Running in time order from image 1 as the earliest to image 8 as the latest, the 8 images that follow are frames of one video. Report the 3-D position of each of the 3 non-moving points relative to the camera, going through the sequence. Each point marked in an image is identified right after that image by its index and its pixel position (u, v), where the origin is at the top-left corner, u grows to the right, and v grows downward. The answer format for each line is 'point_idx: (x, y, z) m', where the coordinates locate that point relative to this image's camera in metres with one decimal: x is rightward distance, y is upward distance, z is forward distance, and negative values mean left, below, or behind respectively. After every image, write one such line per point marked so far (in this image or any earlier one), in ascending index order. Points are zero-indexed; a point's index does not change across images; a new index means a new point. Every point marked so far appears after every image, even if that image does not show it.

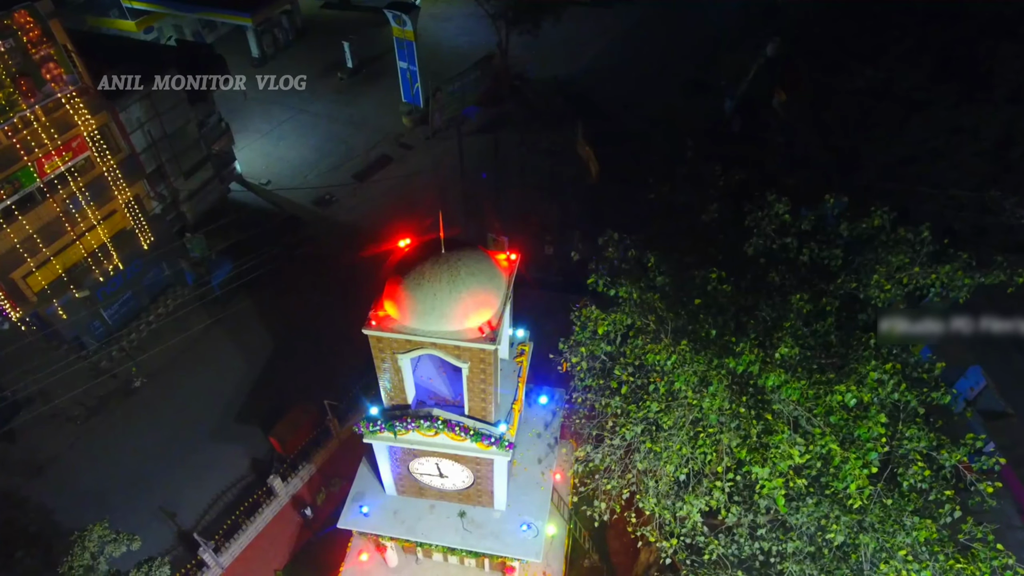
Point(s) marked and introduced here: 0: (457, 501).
0: (-1.1, -4.2, +12.6) m
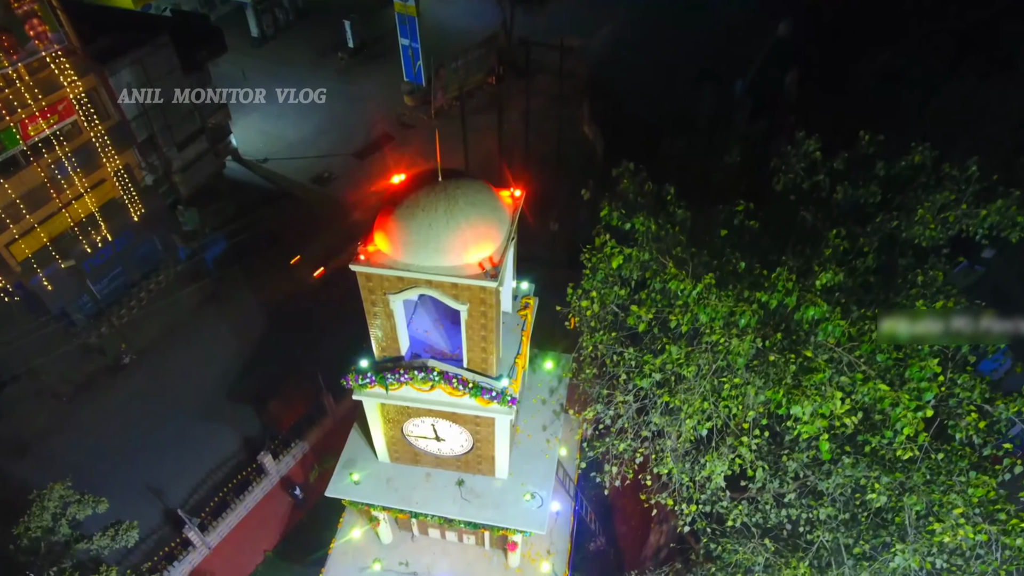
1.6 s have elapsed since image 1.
0: (-1.0, -3.3, +11.7) m
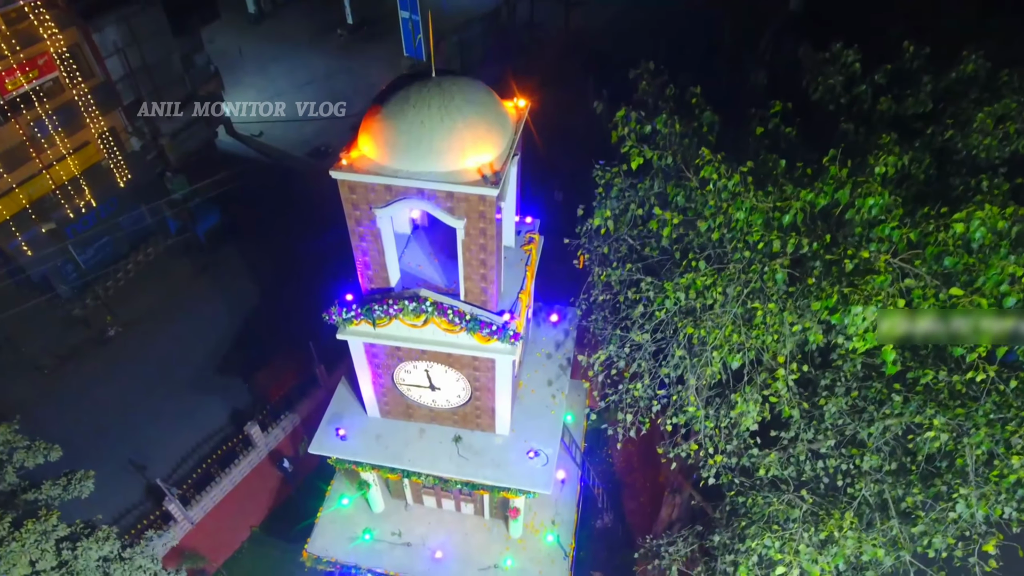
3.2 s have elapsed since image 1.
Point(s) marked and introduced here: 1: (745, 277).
0: (-1.0, -2.3, +10.6) m
1: (+2.8, +0.1, +7.6) m
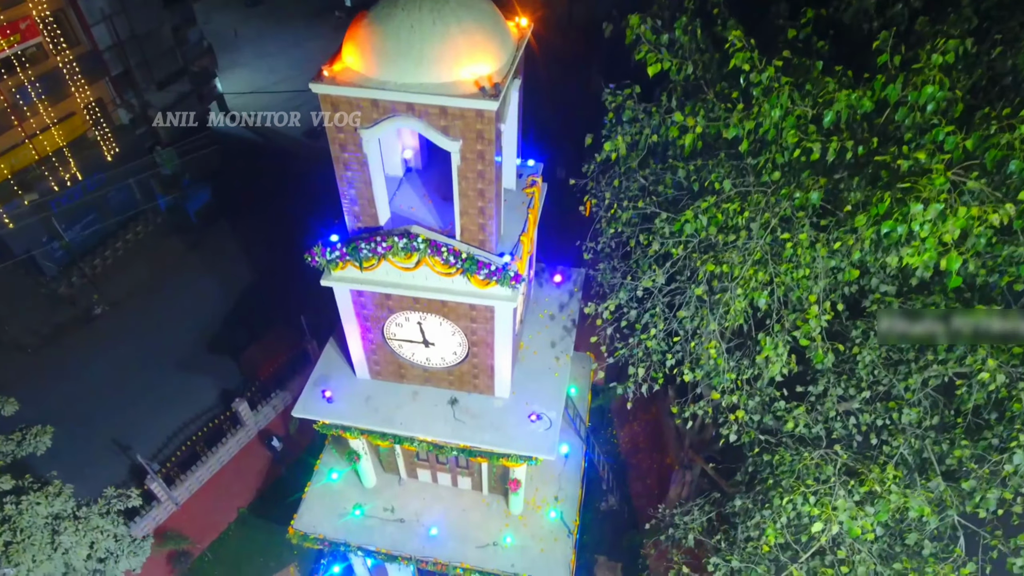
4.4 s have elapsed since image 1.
0: (-1.0, -1.5, +9.9) m
1: (+2.8, +0.9, +6.8) m
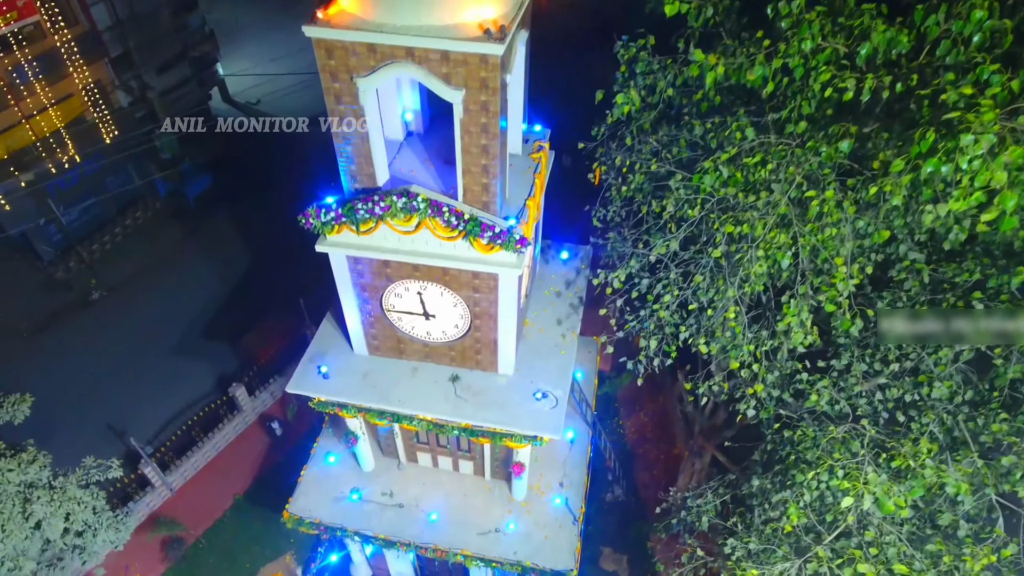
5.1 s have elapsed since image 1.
0: (-0.9, -1.1, +9.4) m
1: (+2.8, +1.3, +6.3) m
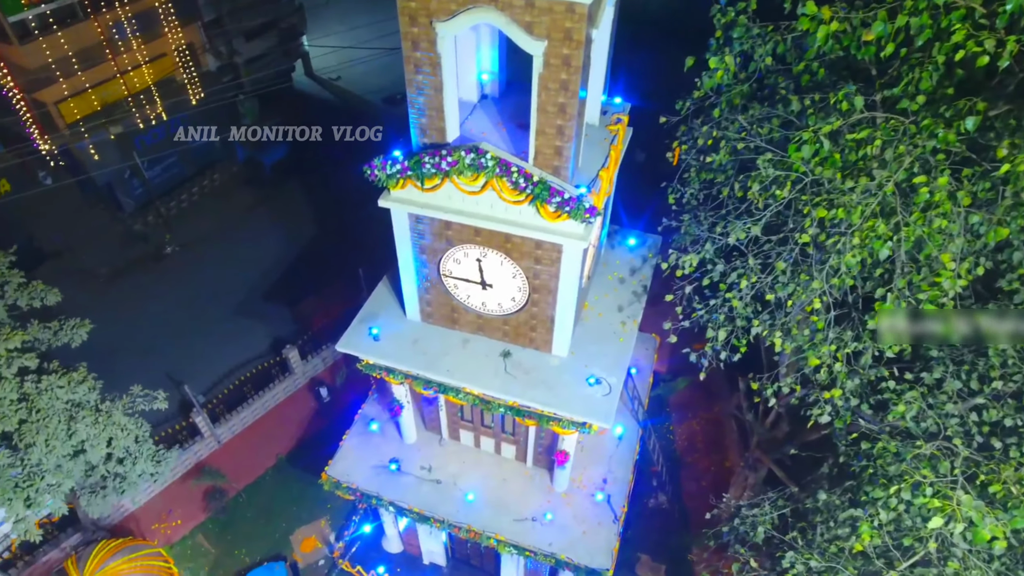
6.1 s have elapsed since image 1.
0: (-0.1, -0.7, +9.1) m
1: (+3.5, +1.3, +5.7) m
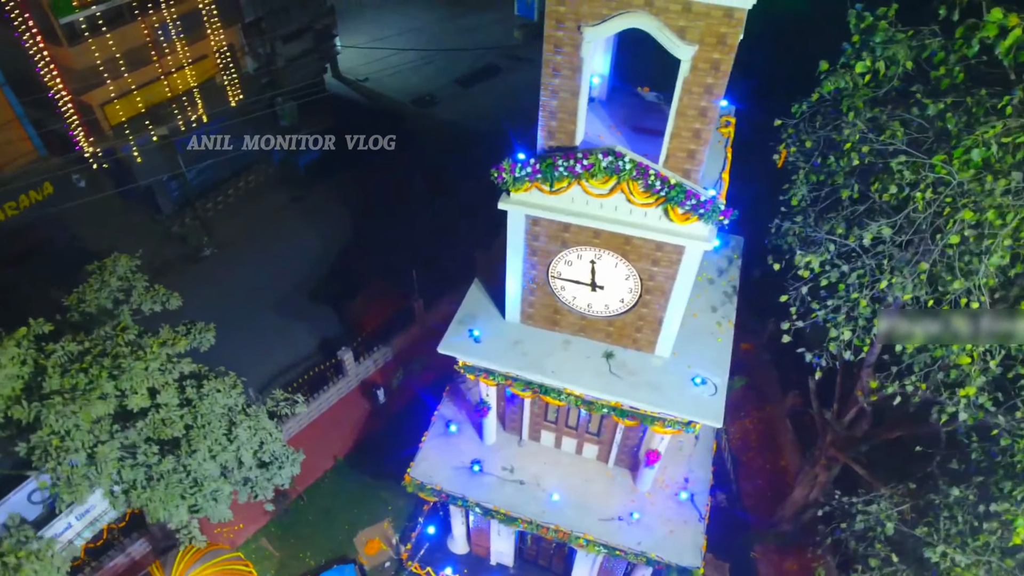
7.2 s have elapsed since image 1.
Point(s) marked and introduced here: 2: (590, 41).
0: (+1.3, -0.7, +9.2) m
1: (+5.0, +1.3, +5.7) m
2: (+0.8, +2.5, +6.4) m
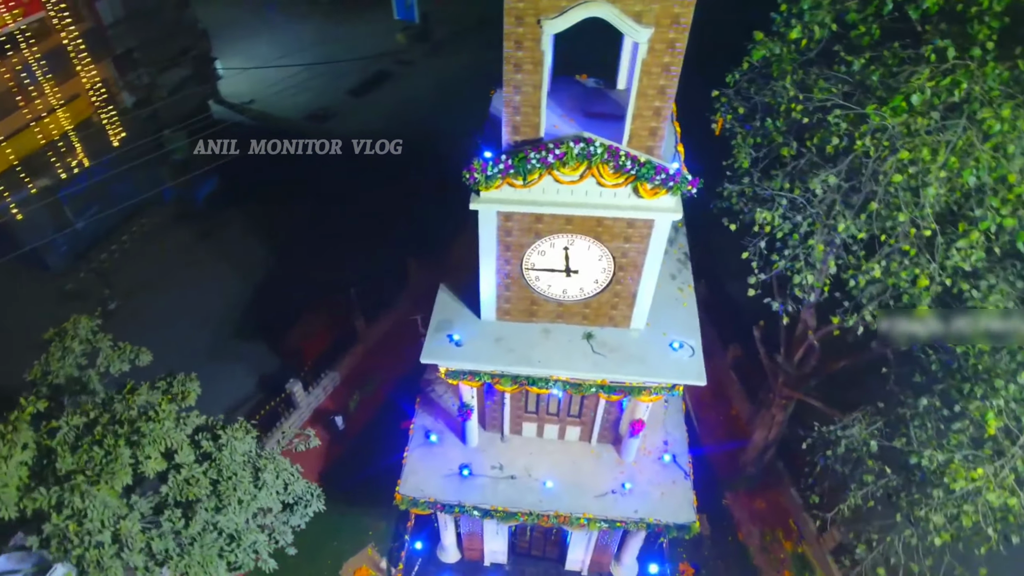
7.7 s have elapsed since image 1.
0: (+1.0, -0.5, +9.4) m
1: (+4.8, +2.1, +6.5) m
2: (+0.4, +2.6, +6.6) m
